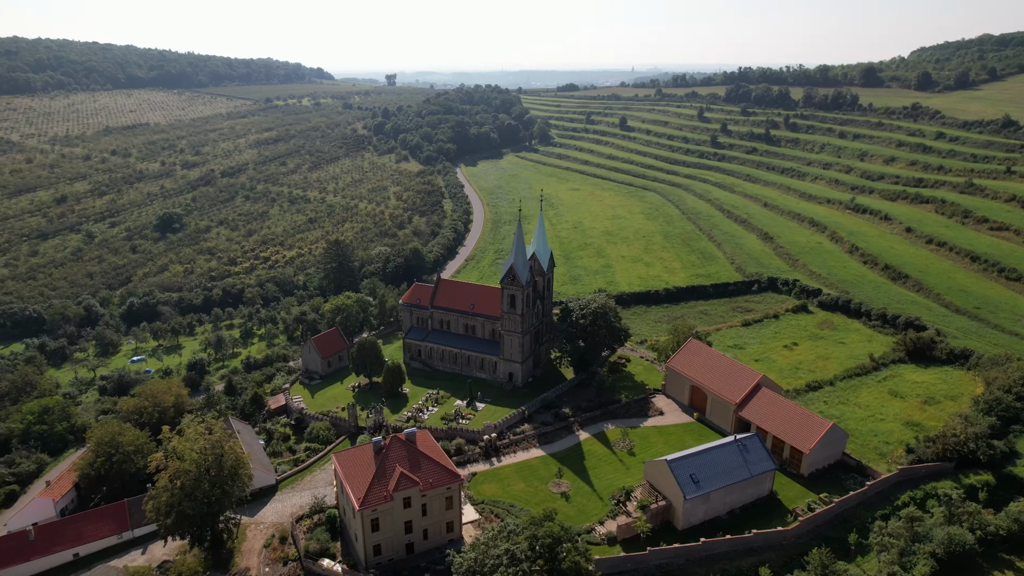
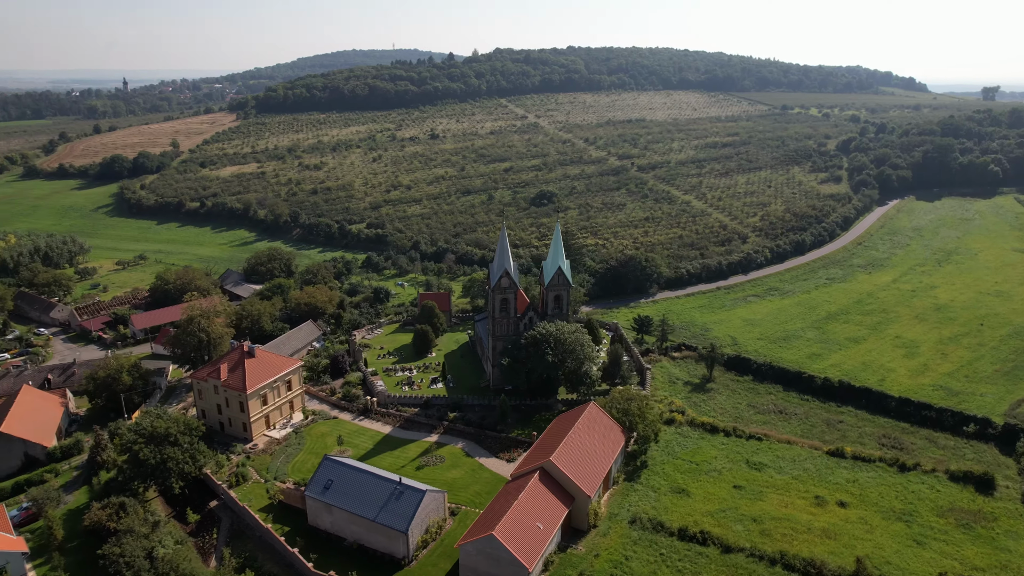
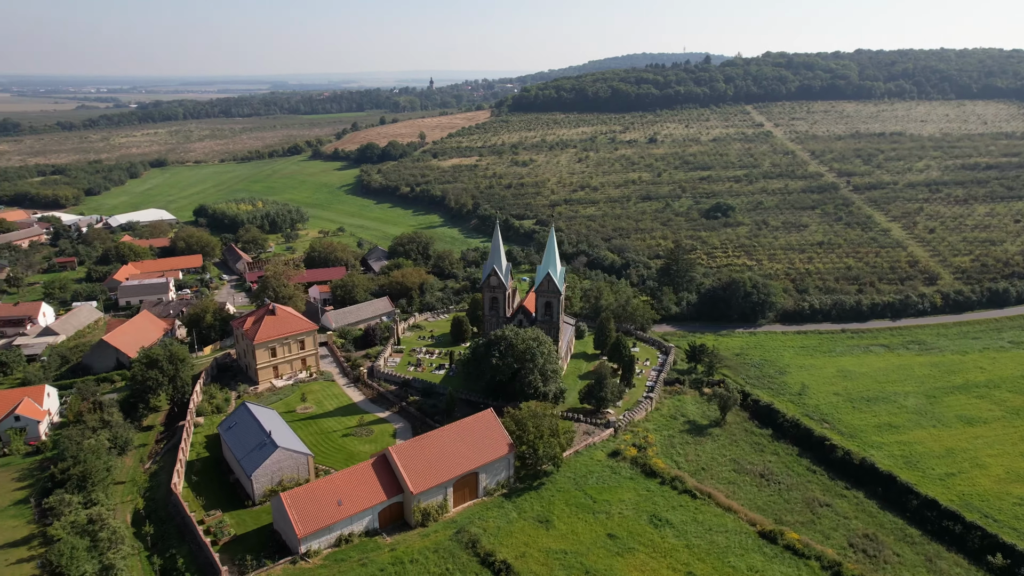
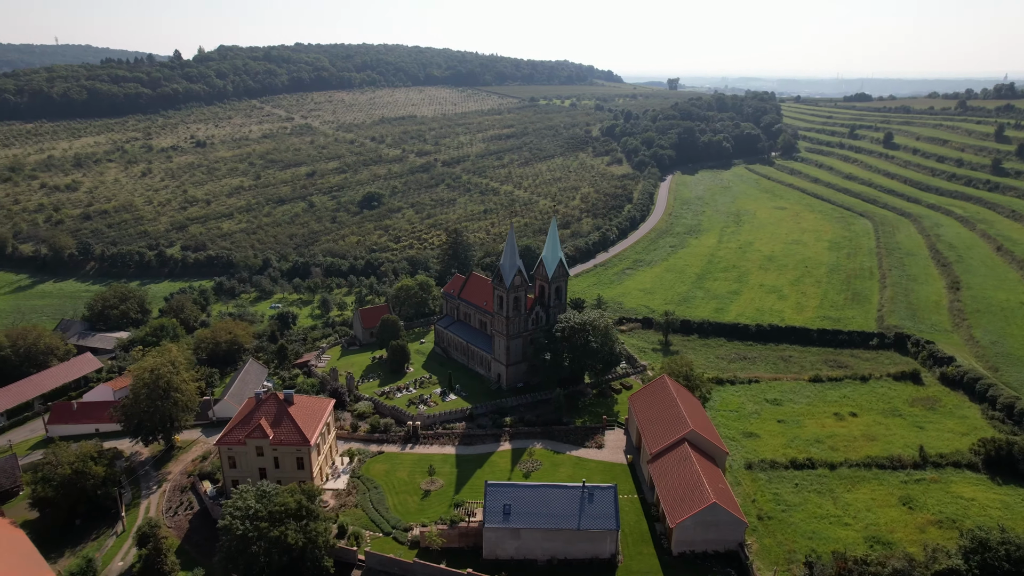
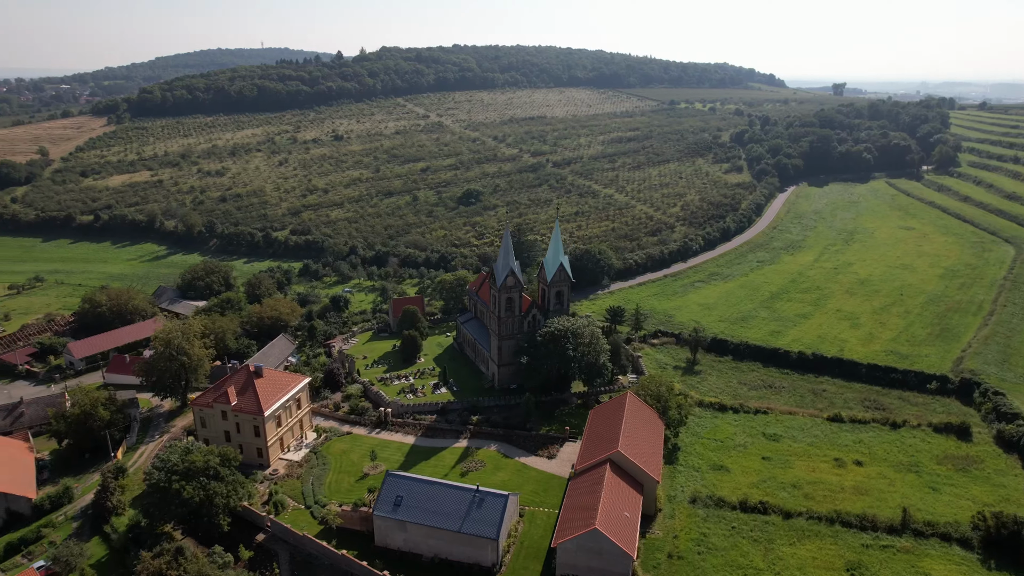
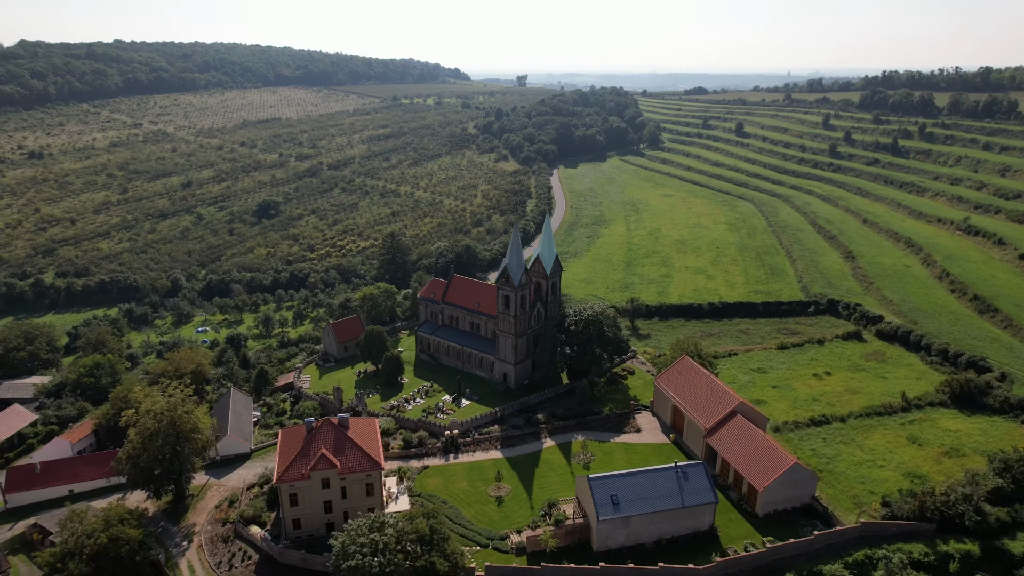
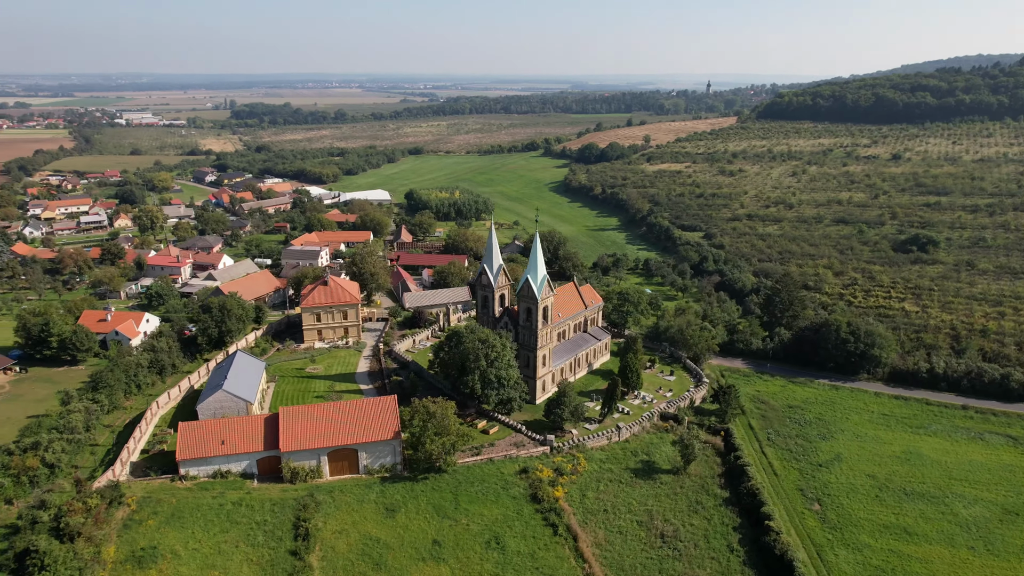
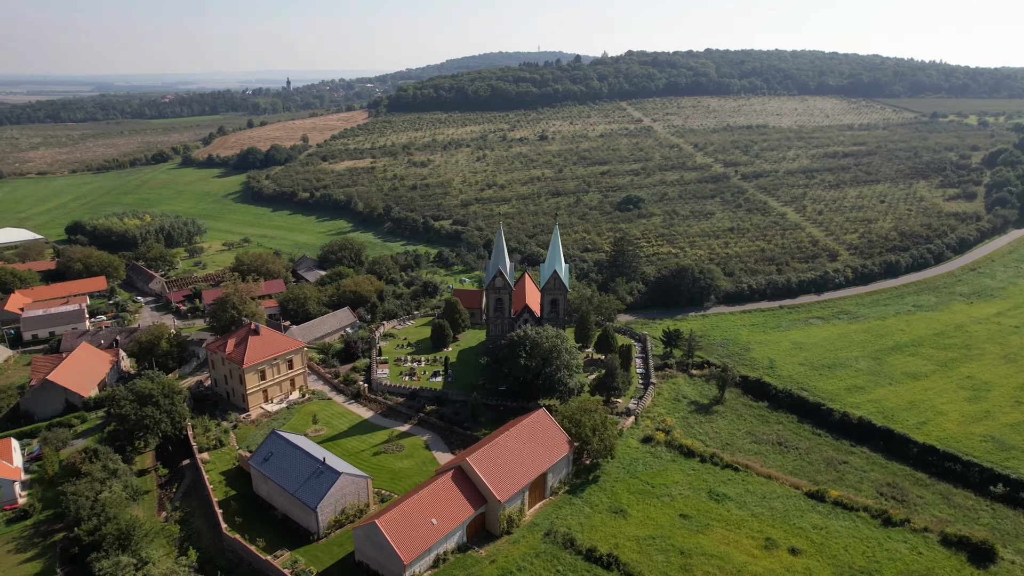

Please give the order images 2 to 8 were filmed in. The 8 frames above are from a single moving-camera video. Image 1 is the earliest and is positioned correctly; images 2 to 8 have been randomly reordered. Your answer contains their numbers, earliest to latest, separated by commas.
6, 4, 5, 2, 8, 3, 7
